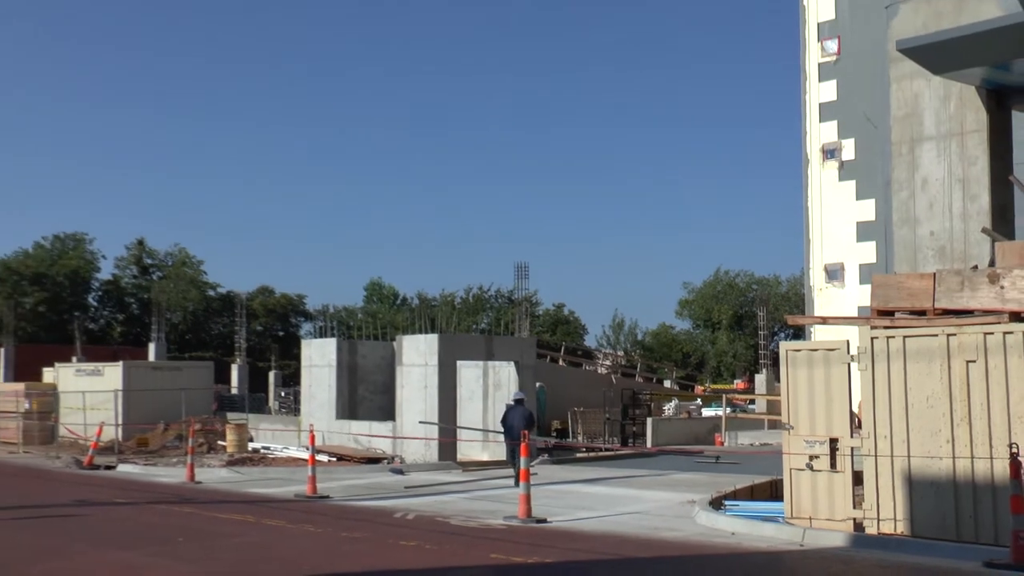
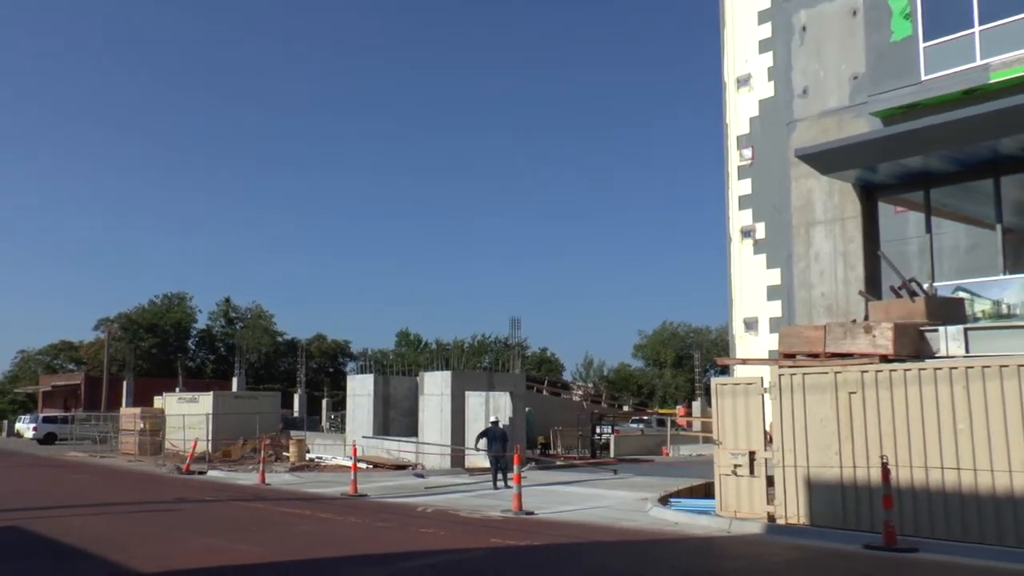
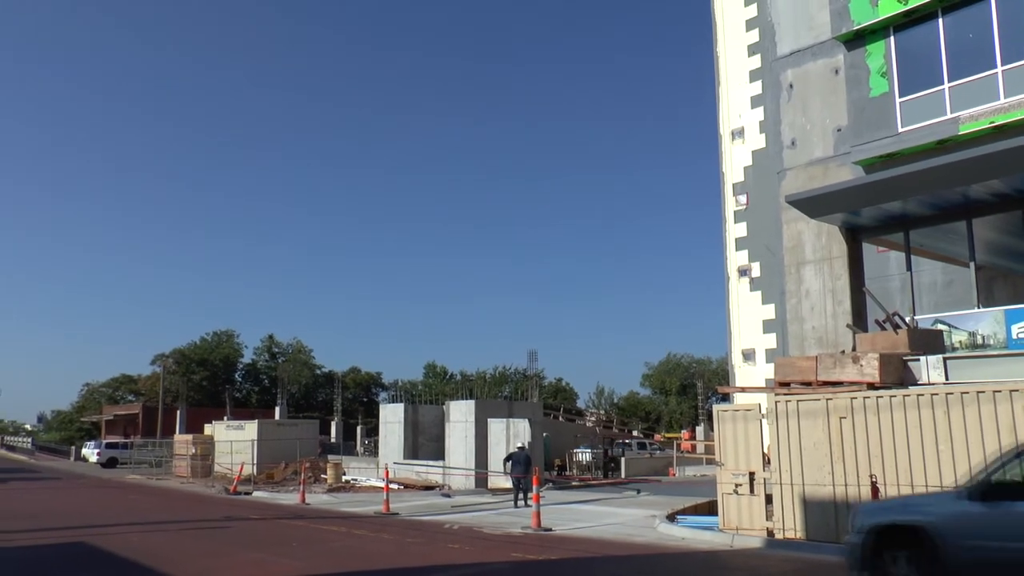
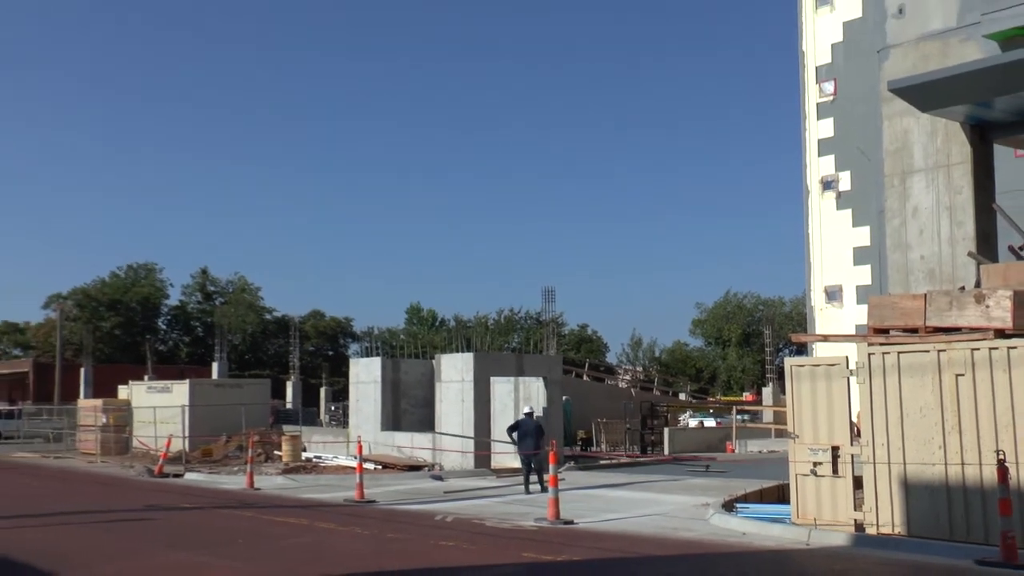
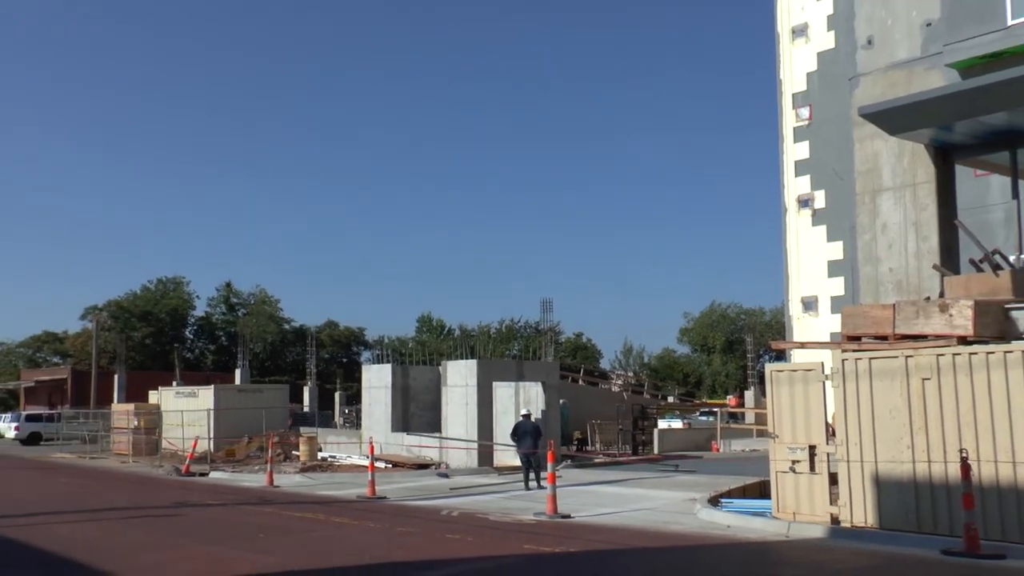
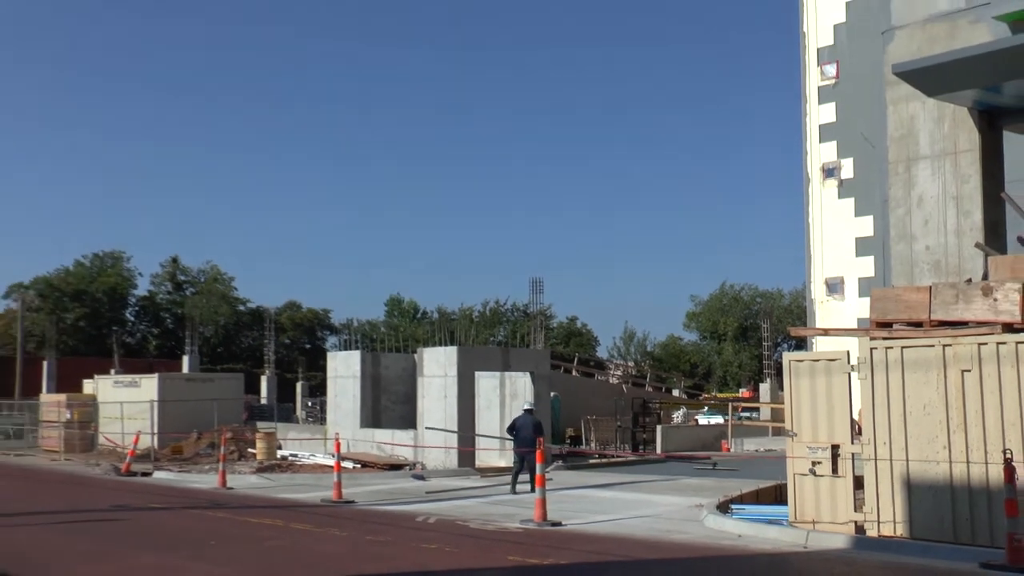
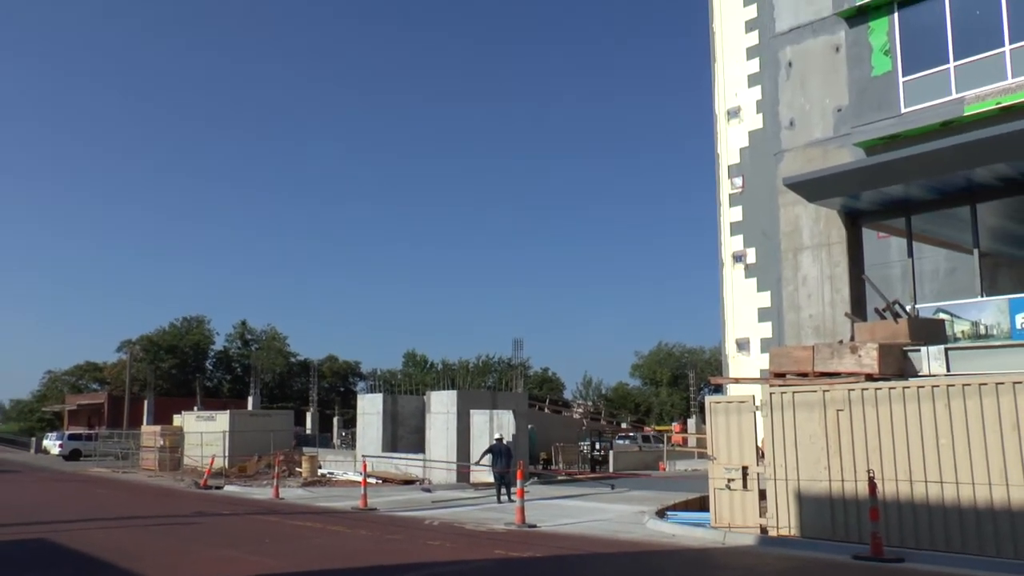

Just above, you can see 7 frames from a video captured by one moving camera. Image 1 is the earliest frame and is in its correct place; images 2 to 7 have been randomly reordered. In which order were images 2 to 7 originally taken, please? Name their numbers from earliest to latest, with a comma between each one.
6, 4, 5, 2, 7, 3
